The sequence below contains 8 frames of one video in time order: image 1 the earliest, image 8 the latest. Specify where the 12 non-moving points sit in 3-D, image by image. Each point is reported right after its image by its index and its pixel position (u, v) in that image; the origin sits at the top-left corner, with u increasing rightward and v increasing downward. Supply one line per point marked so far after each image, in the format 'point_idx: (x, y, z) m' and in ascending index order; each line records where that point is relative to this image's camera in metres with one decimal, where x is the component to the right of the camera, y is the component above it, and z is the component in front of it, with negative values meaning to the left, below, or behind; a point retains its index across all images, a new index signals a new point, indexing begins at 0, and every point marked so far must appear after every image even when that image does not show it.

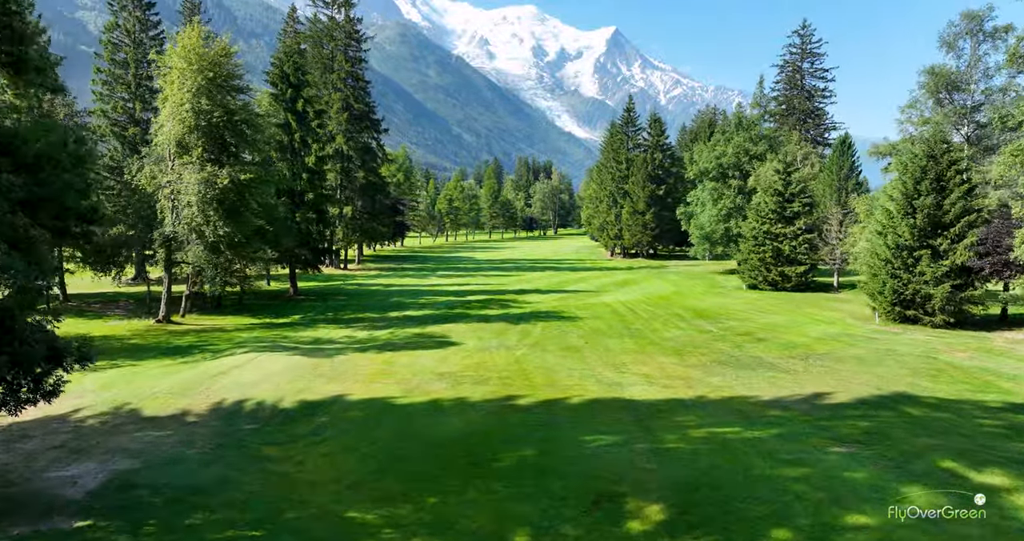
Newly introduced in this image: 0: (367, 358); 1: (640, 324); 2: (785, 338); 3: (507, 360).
0: (-3.1, -1.9, +15.0) m
1: (+3.6, -1.6, +19.9) m
2: (+7.0, -1.7, +17.8) m
3: (-0.1, -1.9, +15.0) m
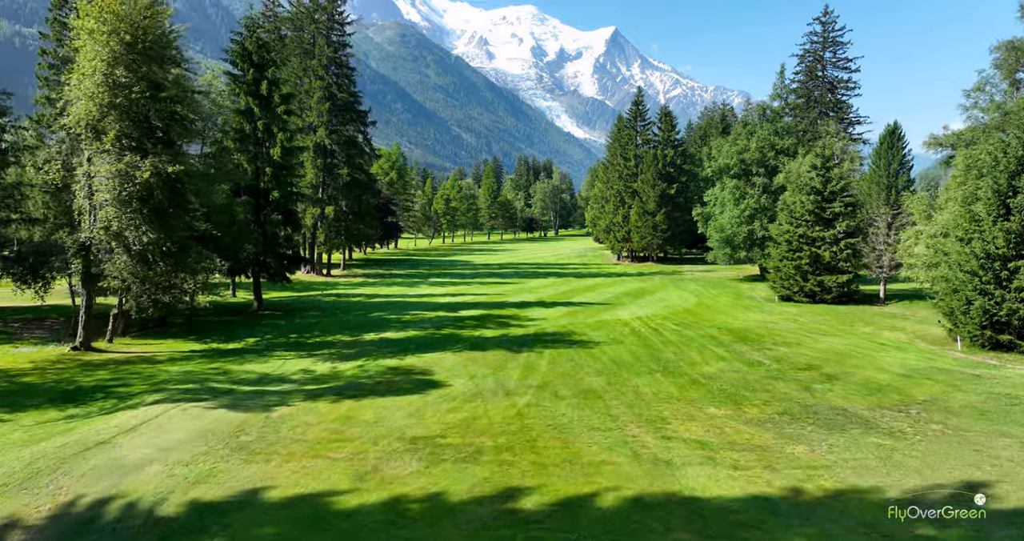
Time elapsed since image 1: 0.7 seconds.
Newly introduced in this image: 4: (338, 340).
0: (-3.1, -2.2, +11.1) m
1: (+3.6, -1.9, +16.0) m
2: (+7.0, -2.1, +14.0) m
3: (-0.1, -2.3, +11.2) m
4: (-4.6, -1.9, +18.5) m
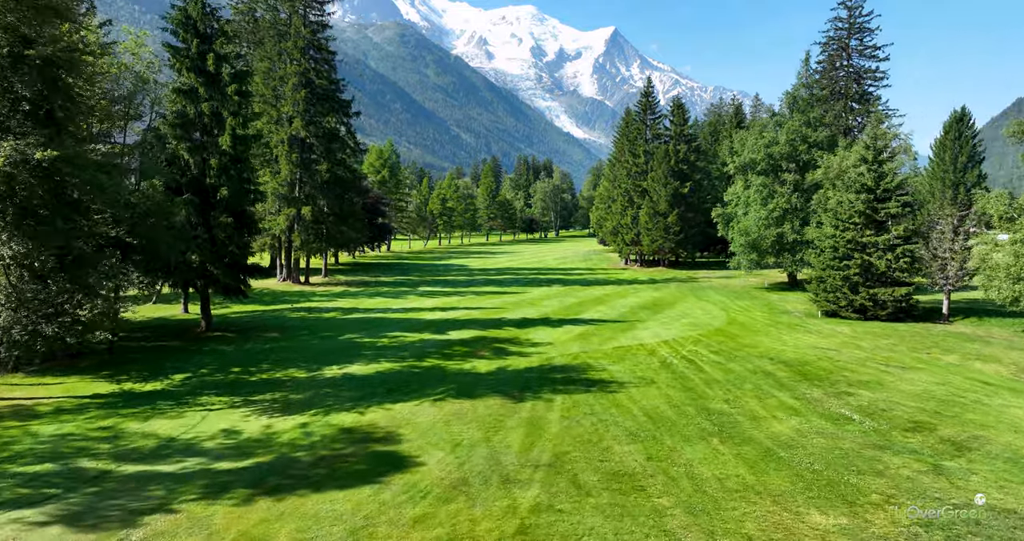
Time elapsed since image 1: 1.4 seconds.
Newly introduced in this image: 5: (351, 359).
0: (-3.1, -2.6, +7.1) m
1: (+3.6, -2.3, +12.0) m
2: (+7.0, -2.5, +10.0) m
3: (-0.1, -2.7, +7.2) m
4: (-4.6, -2.2, +14.5) m
5: (-3.8, -2.1, +16.3) m
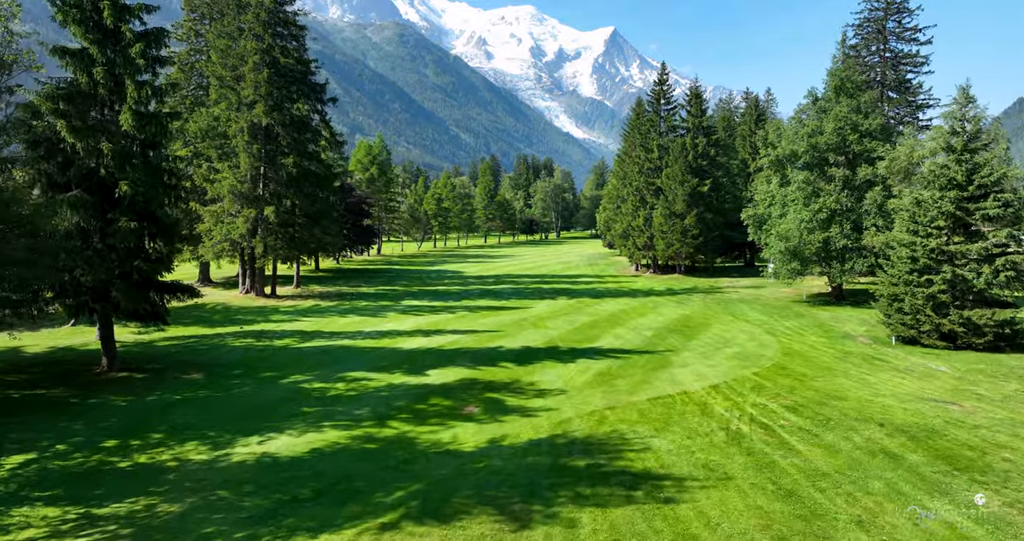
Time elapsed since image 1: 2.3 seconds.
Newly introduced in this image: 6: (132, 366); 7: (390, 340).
0: (-3.1, -3.0, +2.4) m
1: (+3.6, -2.7, +7.3) m
2: (+7.0, -2.9, +5.3) m
3: (-0.1, -3.1, +2.5) m
4: (-4.6, -2.7, +9.8) m
5: (-3.8, -2.5, +11.5) m
6: (-8.4, -2.1, +15.5) m
7: (-3.5, -2.0, +19.9) m
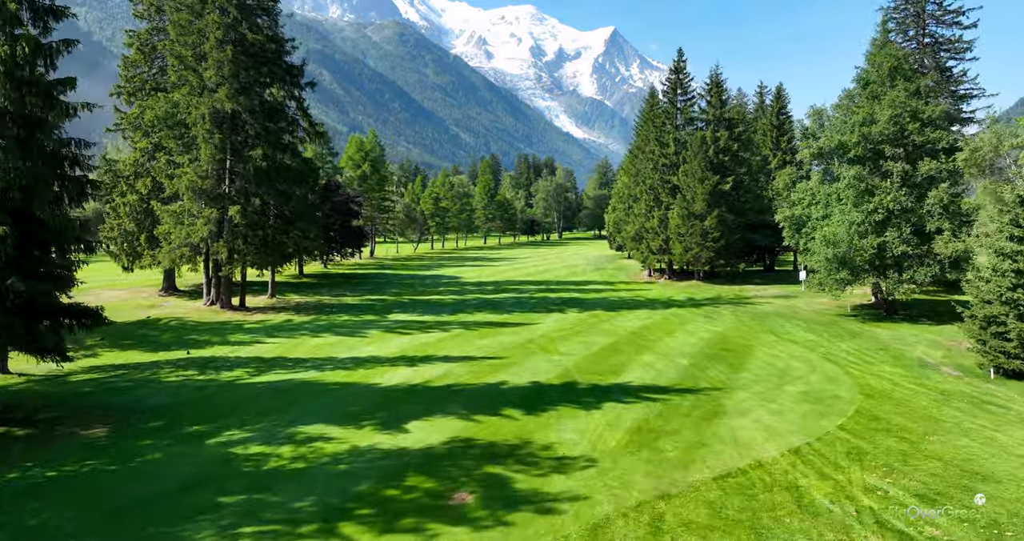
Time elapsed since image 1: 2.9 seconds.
0: (-3.0, -3.4, -1.4) m
1: (+3.7, -3.1, +3.5) m
2: (+7.1, -3.2, +1.5) m
3: (0.0, -3.4, -1.3) m
4: (-4.5, -3.0, +6.0) m
5: (-3.7, -2.8, +7.8) m
6: (-8.3, -2.5, +11.8) m
7: (-3.3, -2.3, +16.1) m
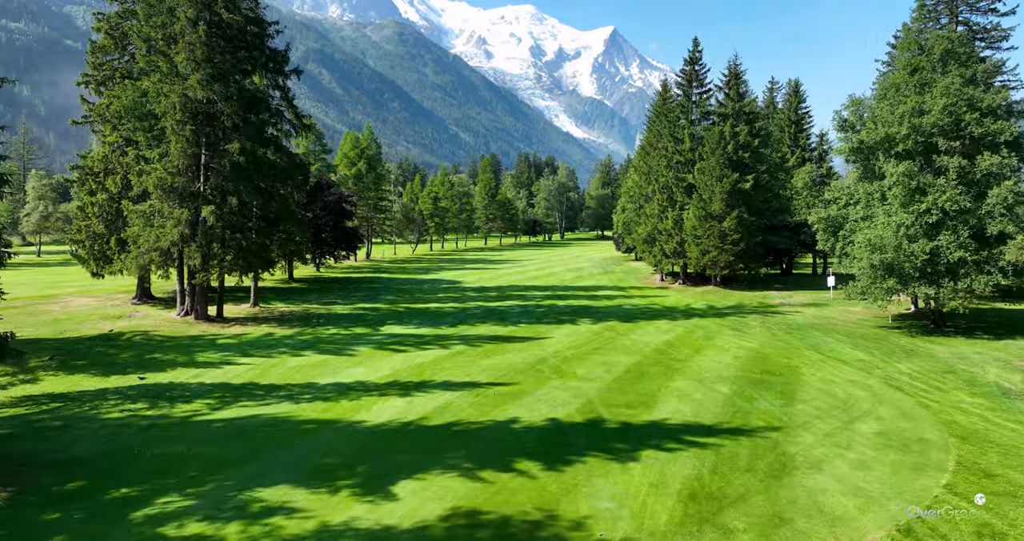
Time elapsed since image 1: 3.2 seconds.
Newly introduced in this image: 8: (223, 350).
0: (-2.7, -3.6, -3.9) m
1: (+4.0, -3.3, +1.0) m
2: (+7.3, -3.5, -1.0) m
3: (+0.3, -3.7, -3.8) m
4: (-4.3, -3.2, +3.4) m
5: (-3.4, -3.1, +5.2) m
6: (-8.1, -2.7, +9.2) m
7: (-3.1, -2.5, +13.6) m
8: (-7.6, -2.1, +18.4) m
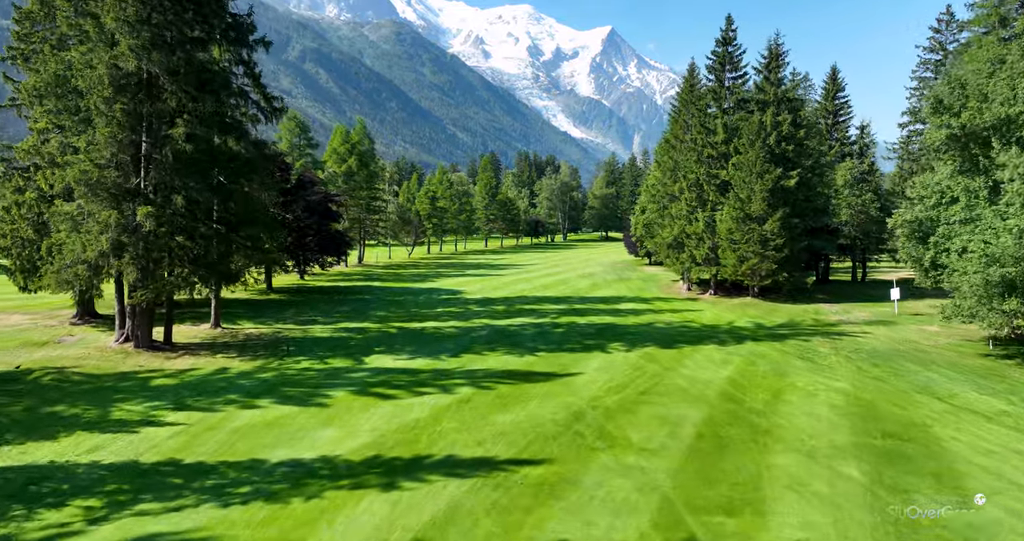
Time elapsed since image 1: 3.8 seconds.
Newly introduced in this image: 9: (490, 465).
0: (-2.2, -4.1, -8.4) m
1: (+4.5, -3.8, -3.5) m
2: (+7.9, -3.9, -5.5) m
3: (+0.8, -4.1, -8.4) m
4: (-3.8, -3.7, -1.1) m
5: (-2.9, -3.5, +0.7) m
6: (-7.6, -3.1, +4.7) m
7: (-2.6, -3.0, +9.0) m
8: (-7.2, -2.6, +13.9) m
9: (-0.3, -2.8, +10.2) m
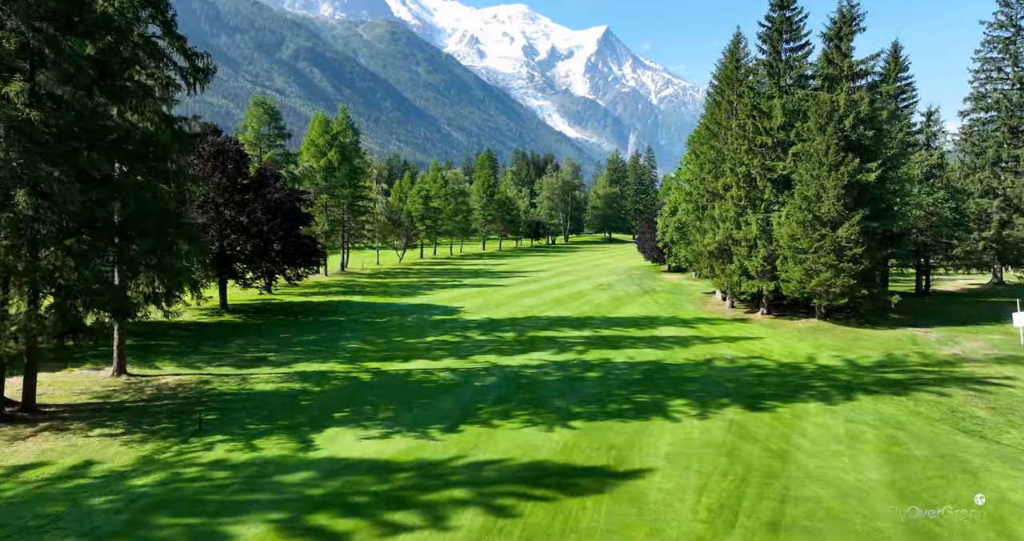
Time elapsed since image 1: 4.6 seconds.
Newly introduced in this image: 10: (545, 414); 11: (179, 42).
0: (-1.5, -4.7, -14.6) m
1: (+5.1, -4.3, -9.7) m
2: (+8.5, -4.5, -11.6) m
3: (+1.4, -4.7, -14.5) m
4: (-3.2, -4.3, -7.3) m
5: (-2.3, -4.1, -5.5) m
6: (-7.0, -3.7, -1.6) m
7: (-2.1, -3.6, +2.8) m
8: (-6.7, -3.1, +7.7) m
9: (+0.2, -3.4, +4.0) m
10: (+0.6, -2.8, +13.8) m
11: (-7.4, +5.1, +15.6) m
